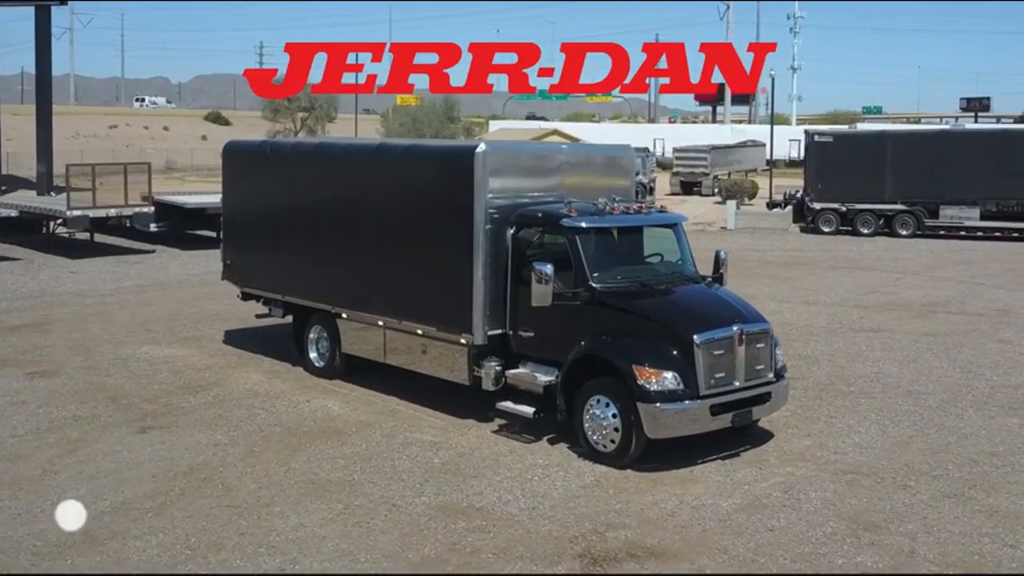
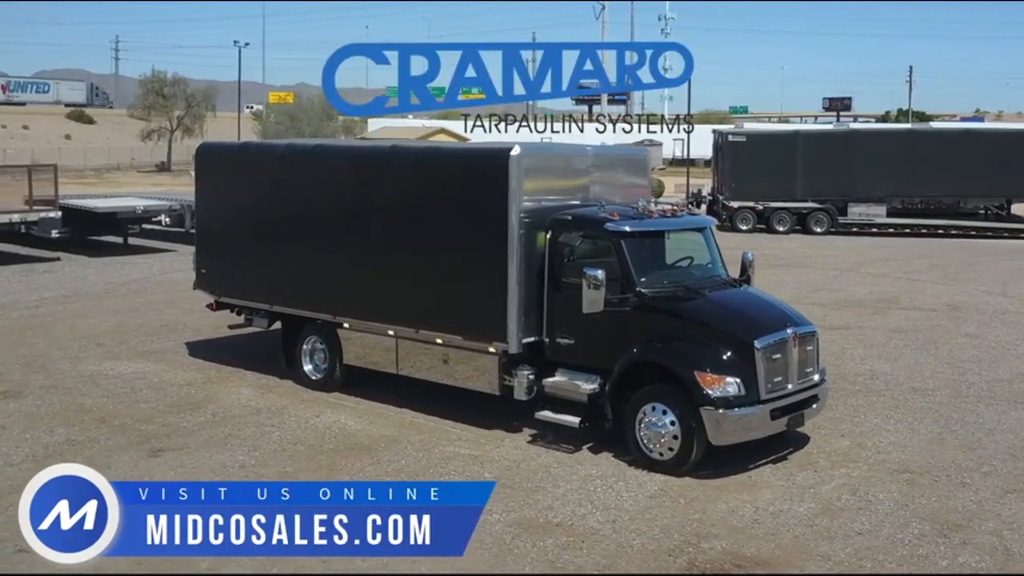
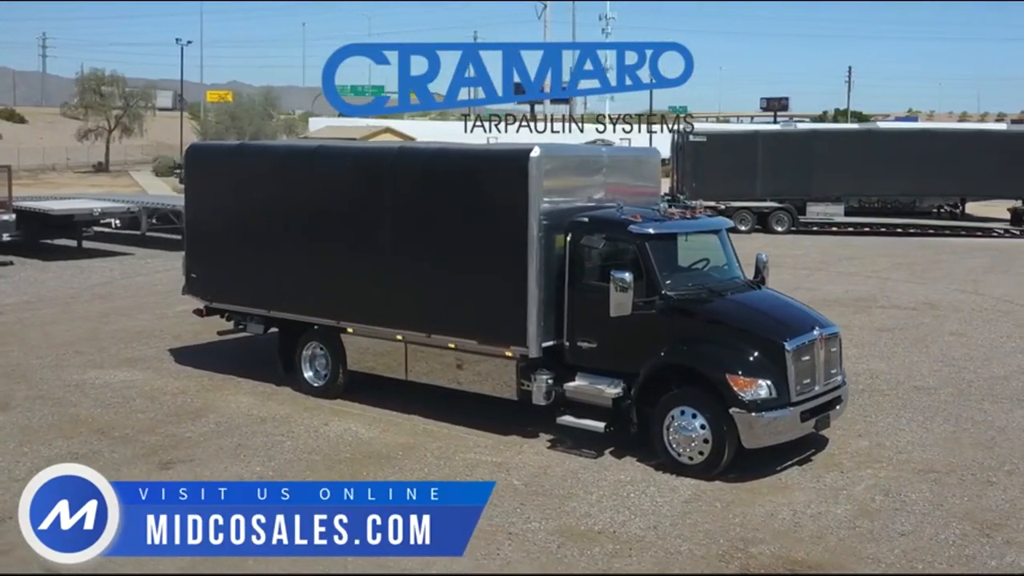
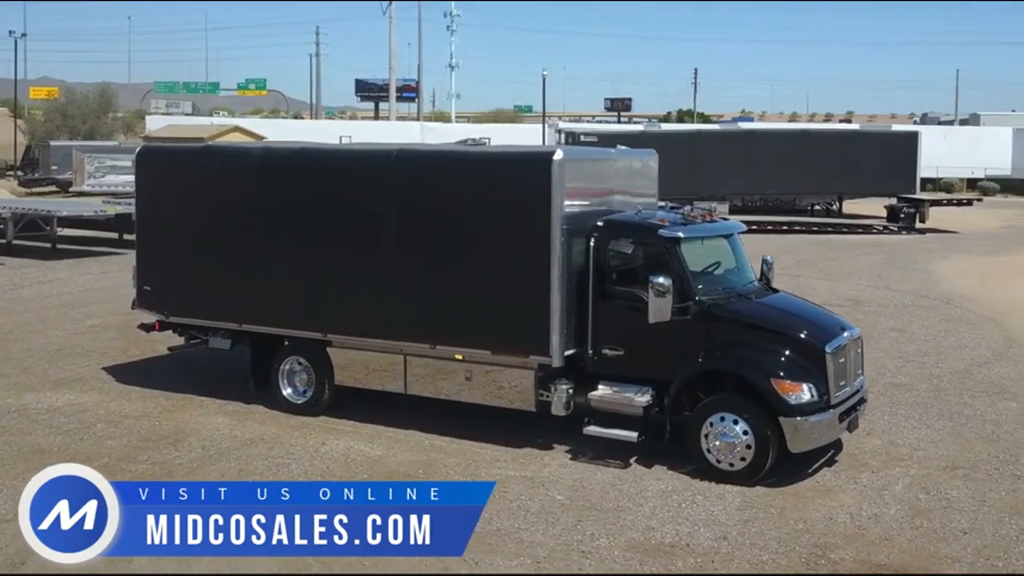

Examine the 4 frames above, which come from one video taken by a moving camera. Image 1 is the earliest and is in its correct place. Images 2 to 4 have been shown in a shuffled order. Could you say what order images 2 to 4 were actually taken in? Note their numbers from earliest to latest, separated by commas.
2, 3, 4
